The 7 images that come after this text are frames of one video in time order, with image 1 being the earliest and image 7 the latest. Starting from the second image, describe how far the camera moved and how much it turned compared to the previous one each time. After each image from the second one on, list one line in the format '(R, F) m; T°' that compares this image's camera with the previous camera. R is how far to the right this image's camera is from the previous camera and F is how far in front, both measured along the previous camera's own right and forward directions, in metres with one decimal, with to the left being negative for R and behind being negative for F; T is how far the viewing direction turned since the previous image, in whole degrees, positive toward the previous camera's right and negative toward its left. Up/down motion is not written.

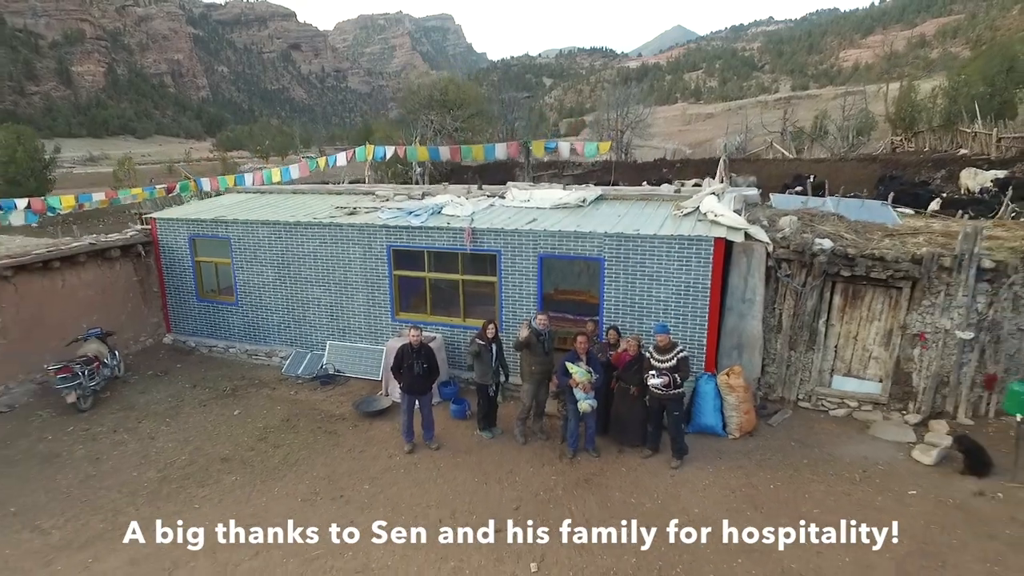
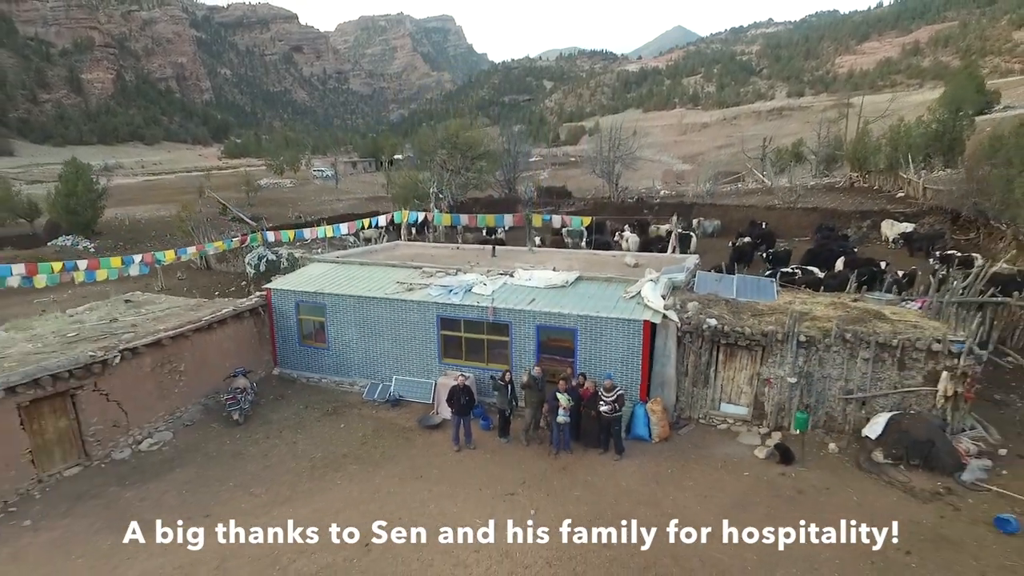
(-0.1, -2.3) m; 0°
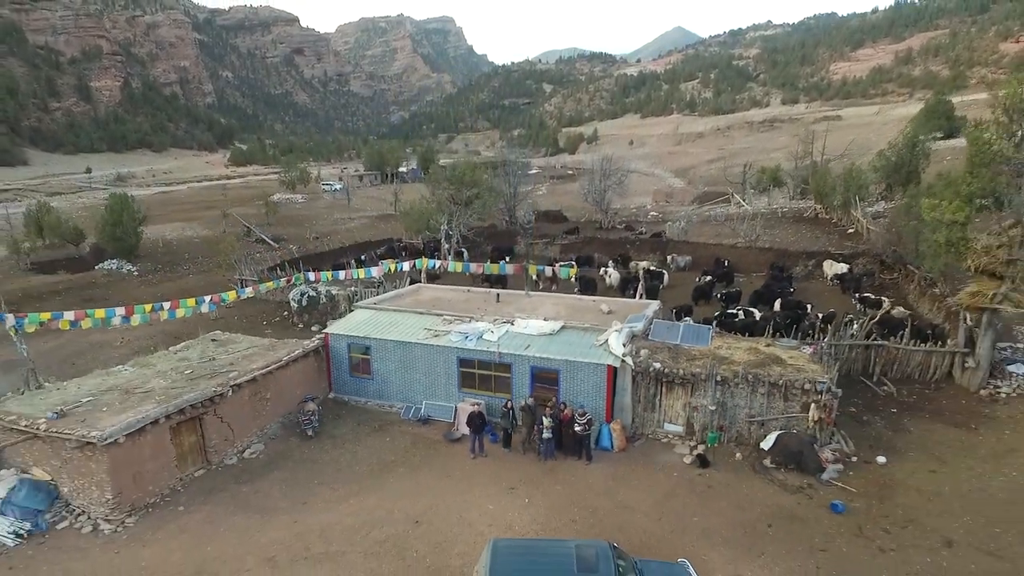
(0.0, -2.3) m; 0°
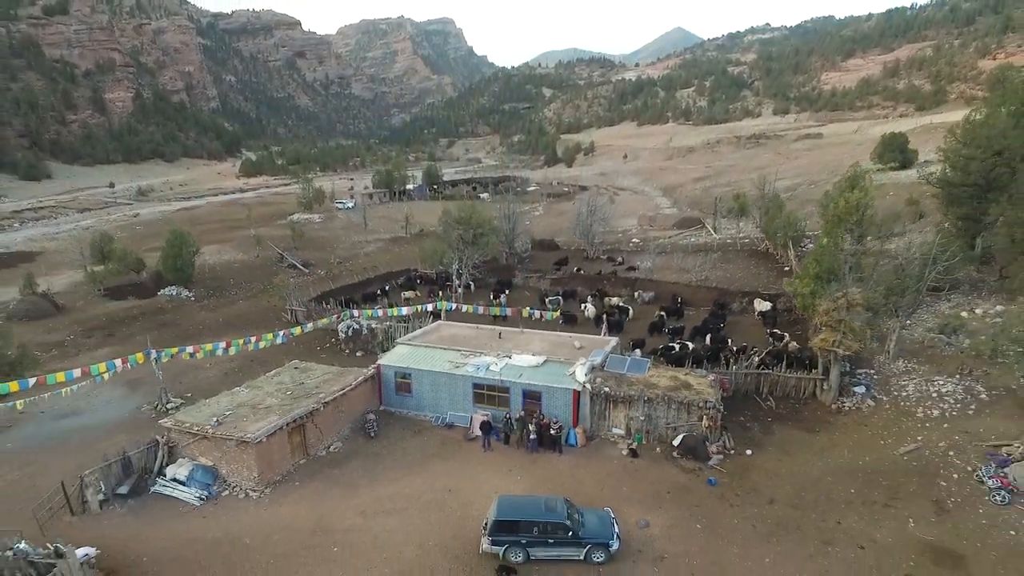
(+0.1, -4.1) m; 0°
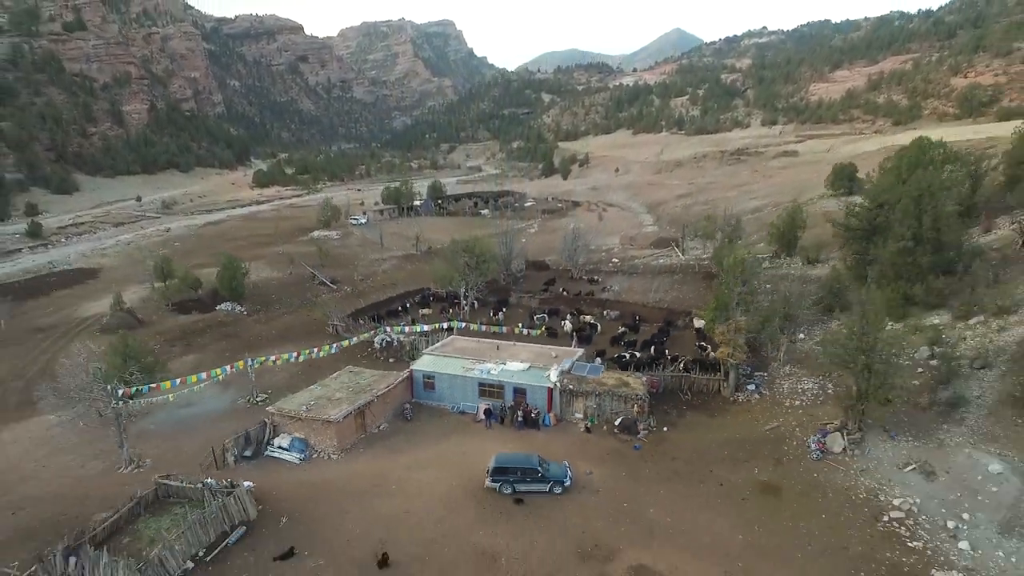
(+0.2, -5.6) m; 0°
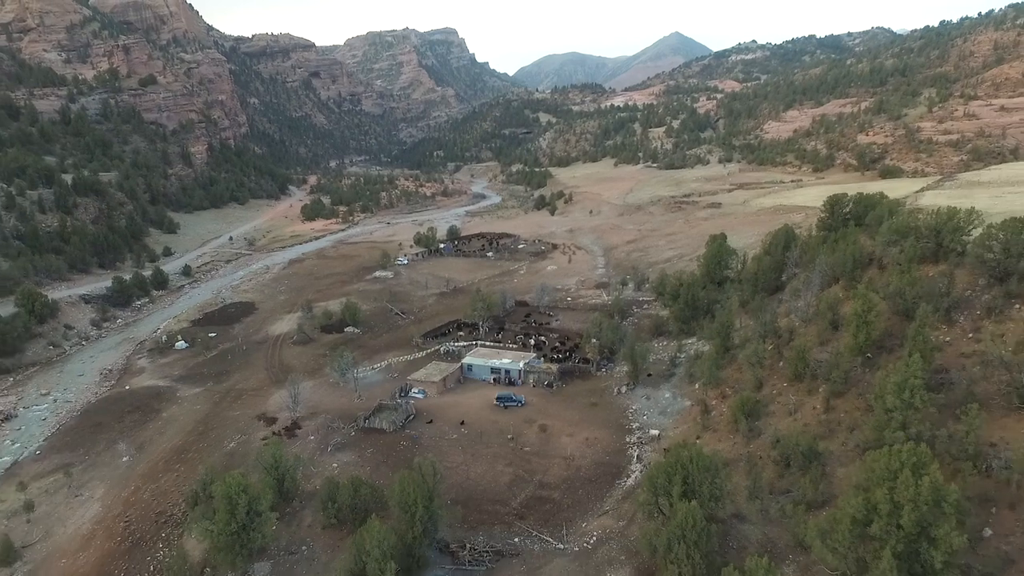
(+0.7, -26.6) m; 0°
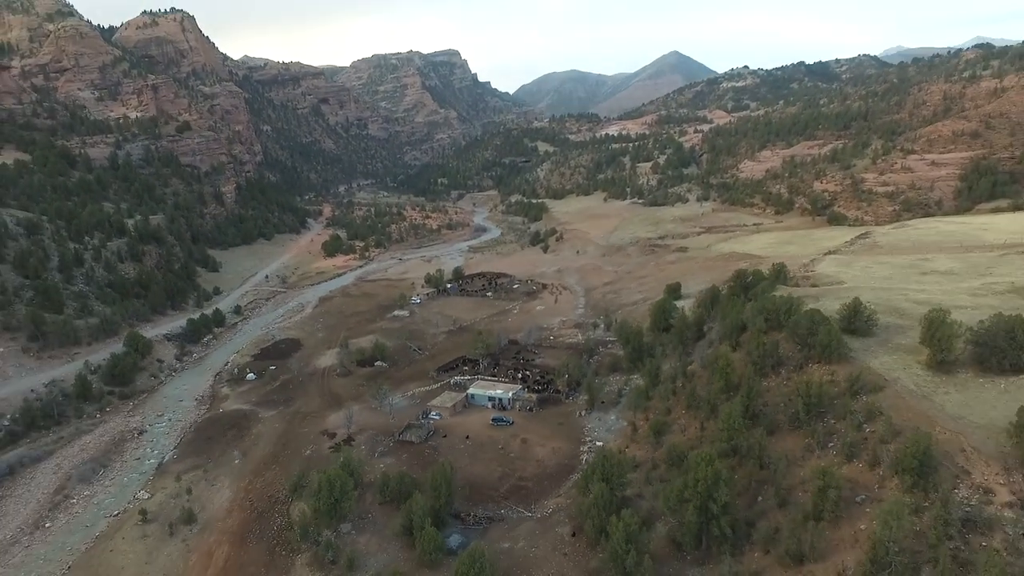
(+1.0, -16.8) m; 0°
